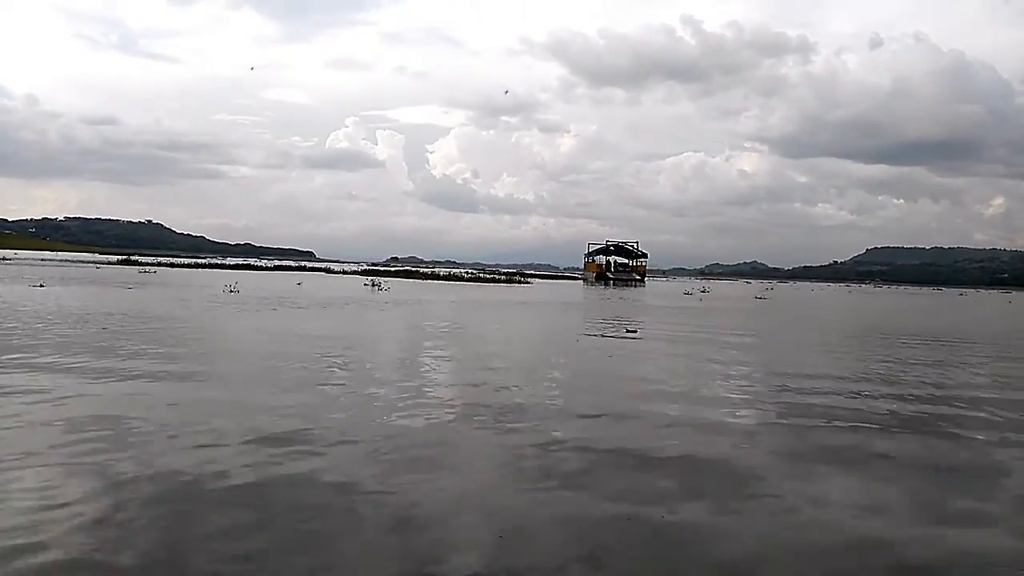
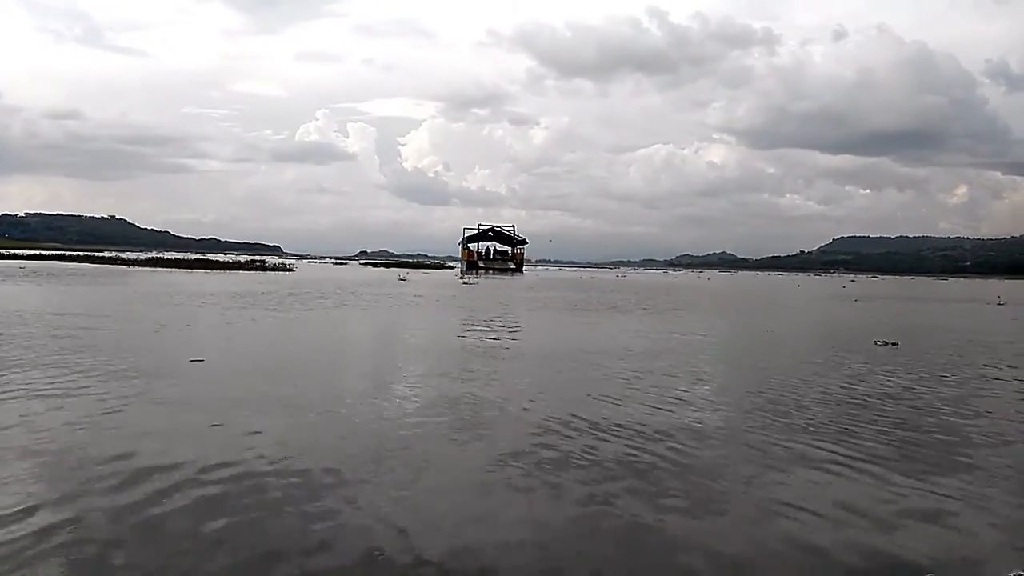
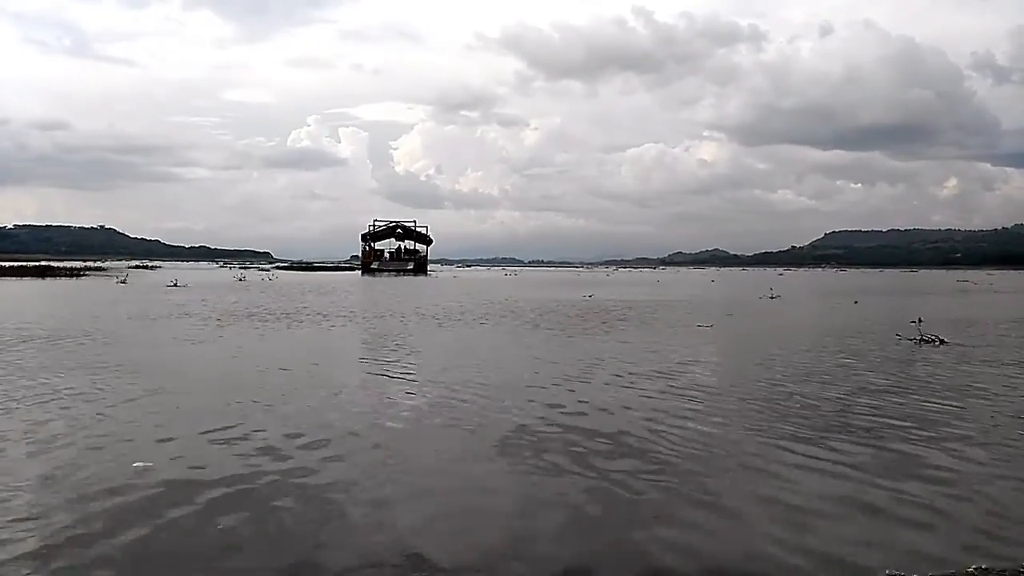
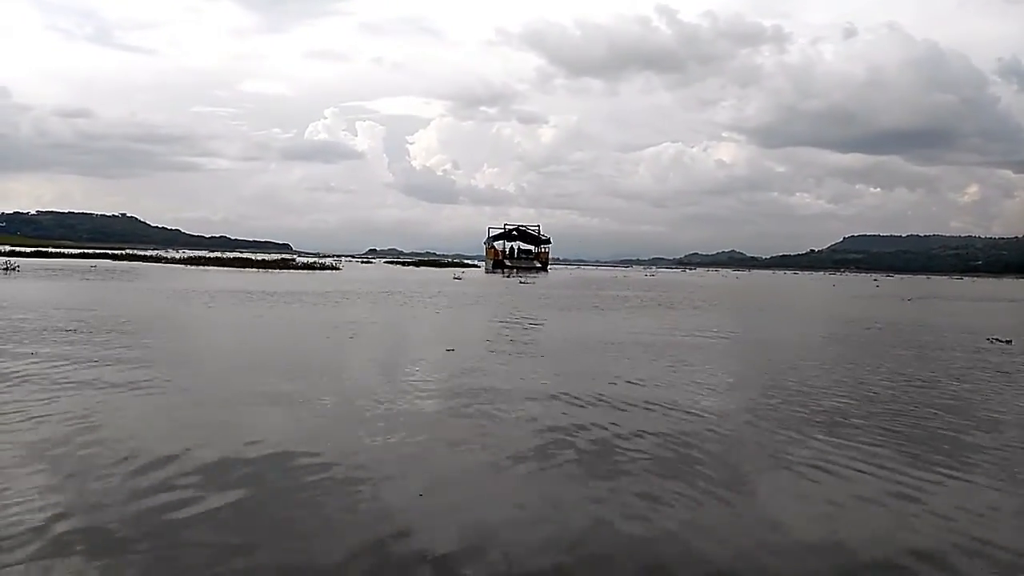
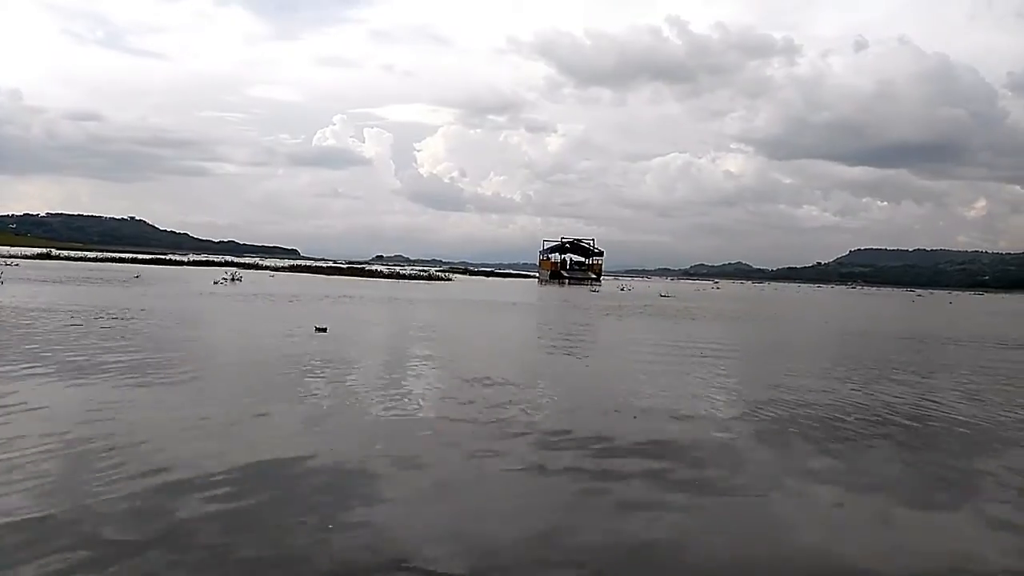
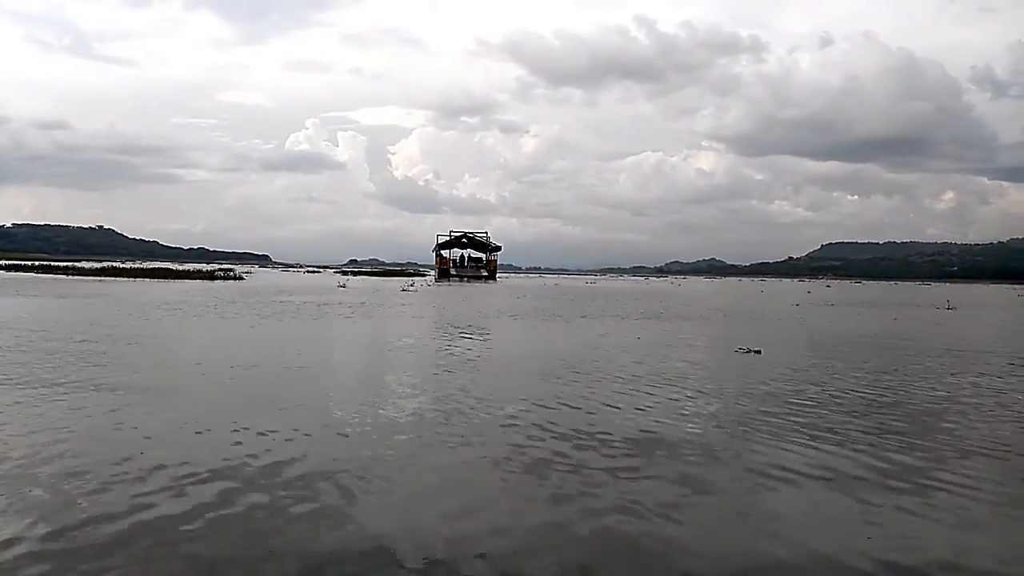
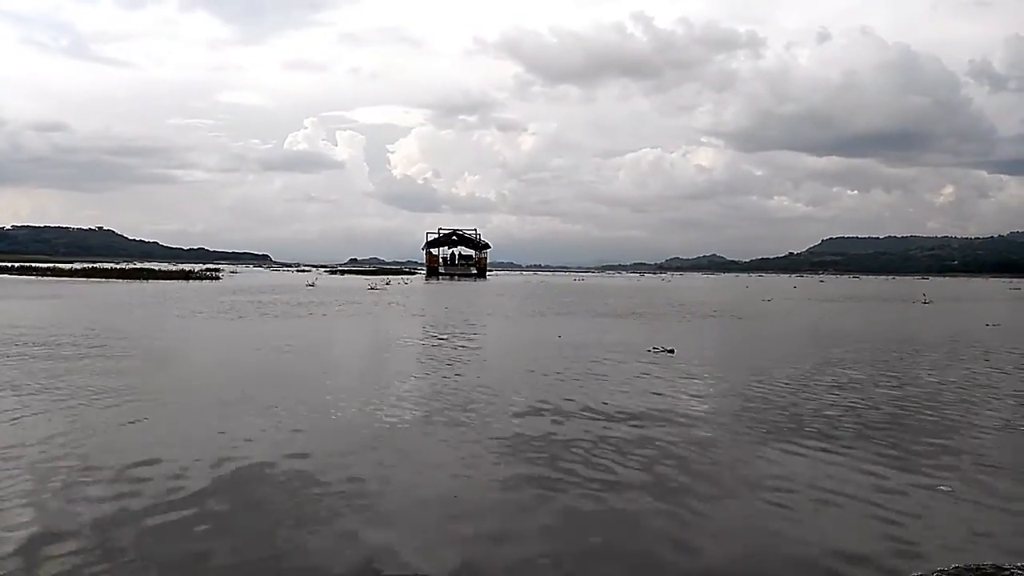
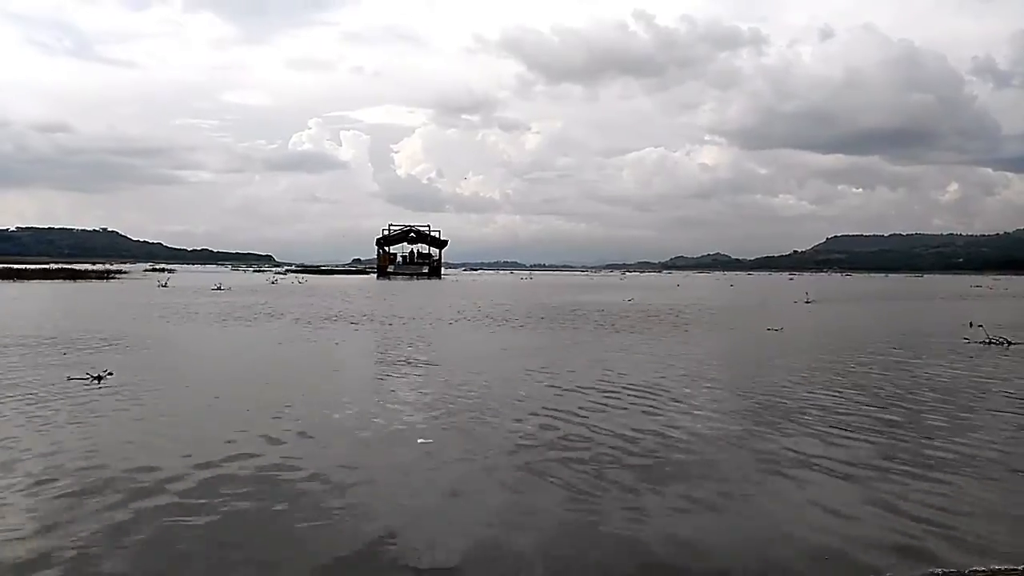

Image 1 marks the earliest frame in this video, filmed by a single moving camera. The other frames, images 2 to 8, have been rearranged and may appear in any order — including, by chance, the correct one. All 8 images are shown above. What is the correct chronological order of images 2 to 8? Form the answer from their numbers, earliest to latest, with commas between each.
5, 4, 2, 6, 7, 8, 3
